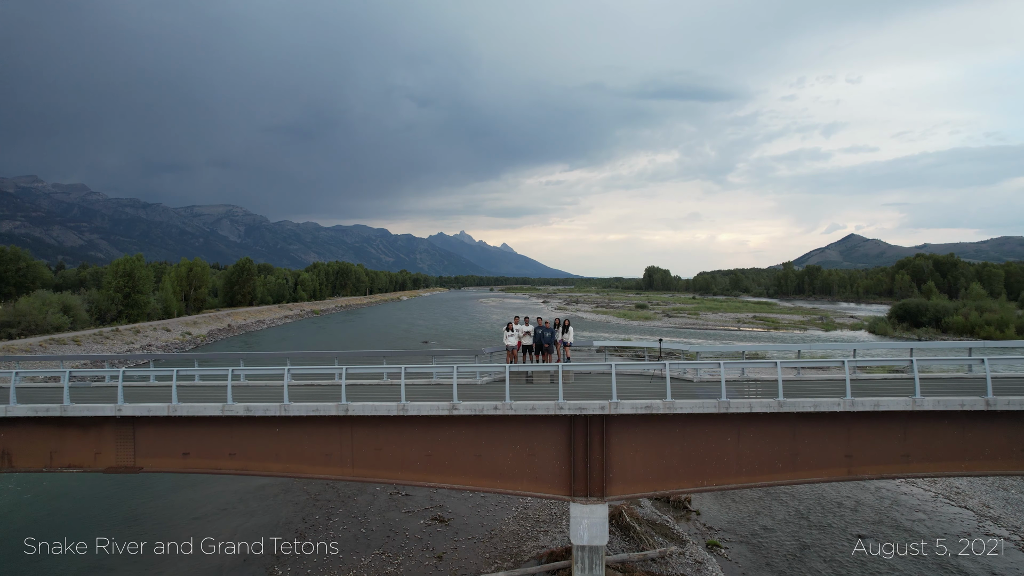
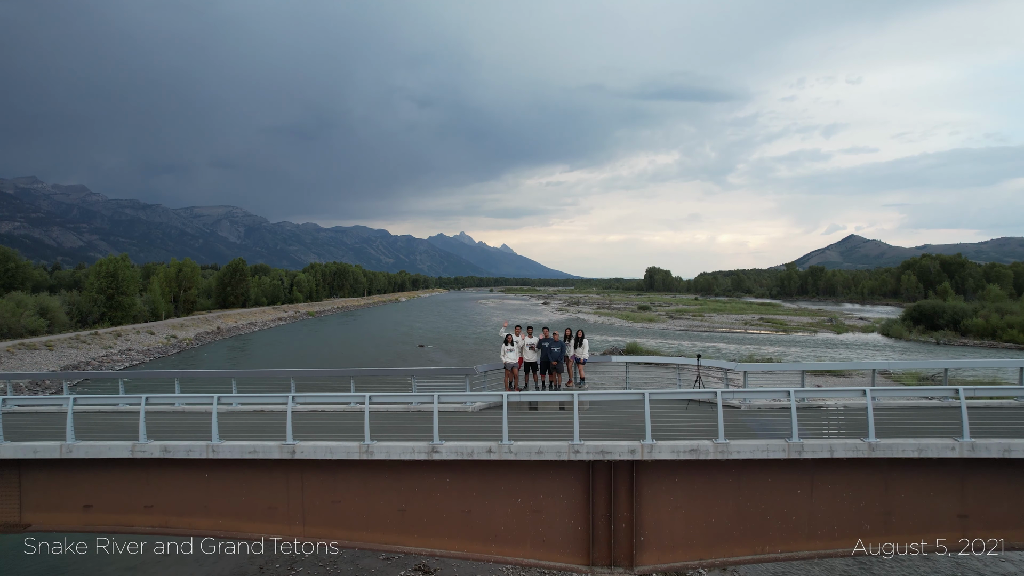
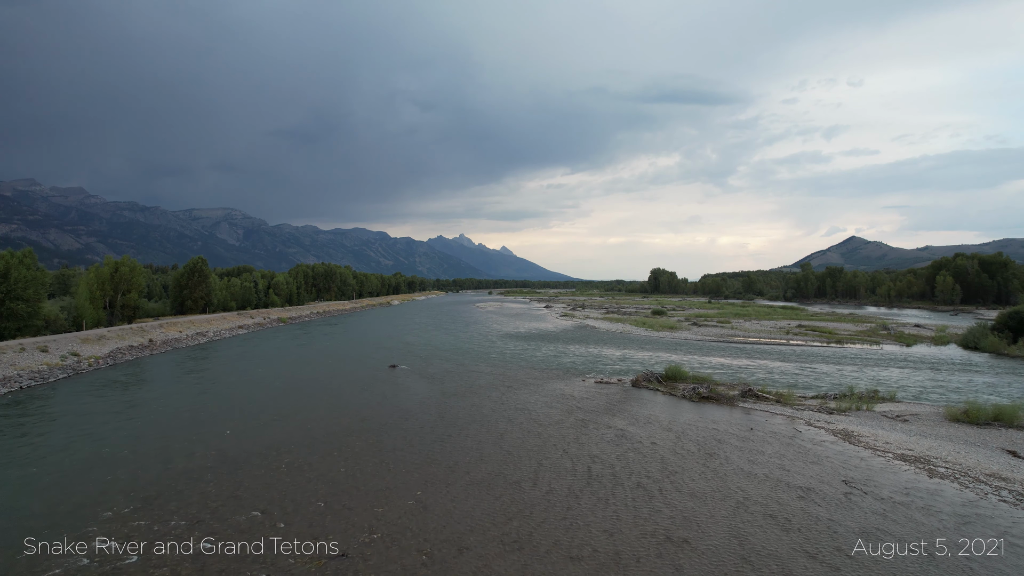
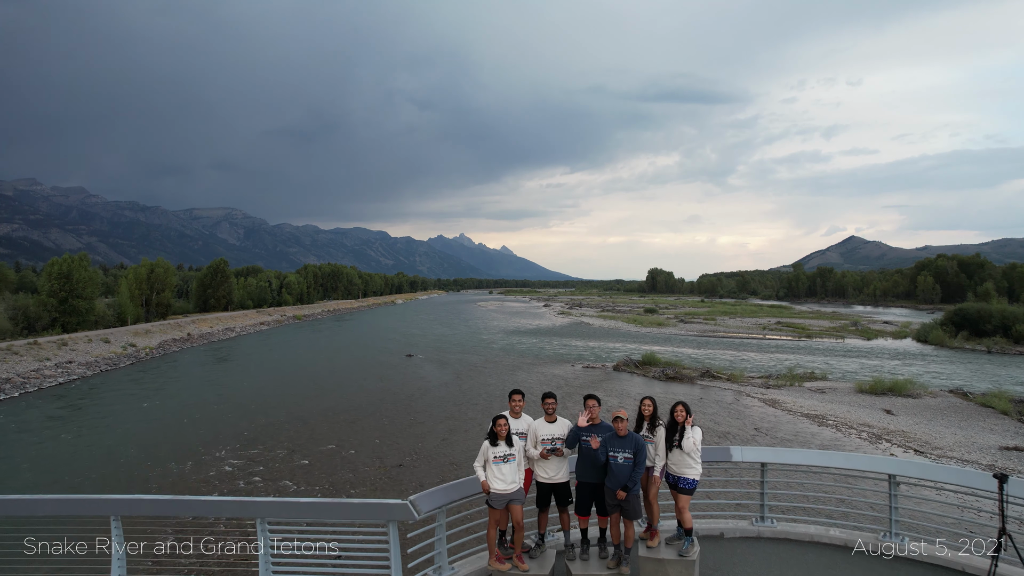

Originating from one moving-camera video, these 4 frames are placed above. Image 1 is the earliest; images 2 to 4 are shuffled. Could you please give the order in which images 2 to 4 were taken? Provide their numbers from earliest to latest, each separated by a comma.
2, 4, 3
